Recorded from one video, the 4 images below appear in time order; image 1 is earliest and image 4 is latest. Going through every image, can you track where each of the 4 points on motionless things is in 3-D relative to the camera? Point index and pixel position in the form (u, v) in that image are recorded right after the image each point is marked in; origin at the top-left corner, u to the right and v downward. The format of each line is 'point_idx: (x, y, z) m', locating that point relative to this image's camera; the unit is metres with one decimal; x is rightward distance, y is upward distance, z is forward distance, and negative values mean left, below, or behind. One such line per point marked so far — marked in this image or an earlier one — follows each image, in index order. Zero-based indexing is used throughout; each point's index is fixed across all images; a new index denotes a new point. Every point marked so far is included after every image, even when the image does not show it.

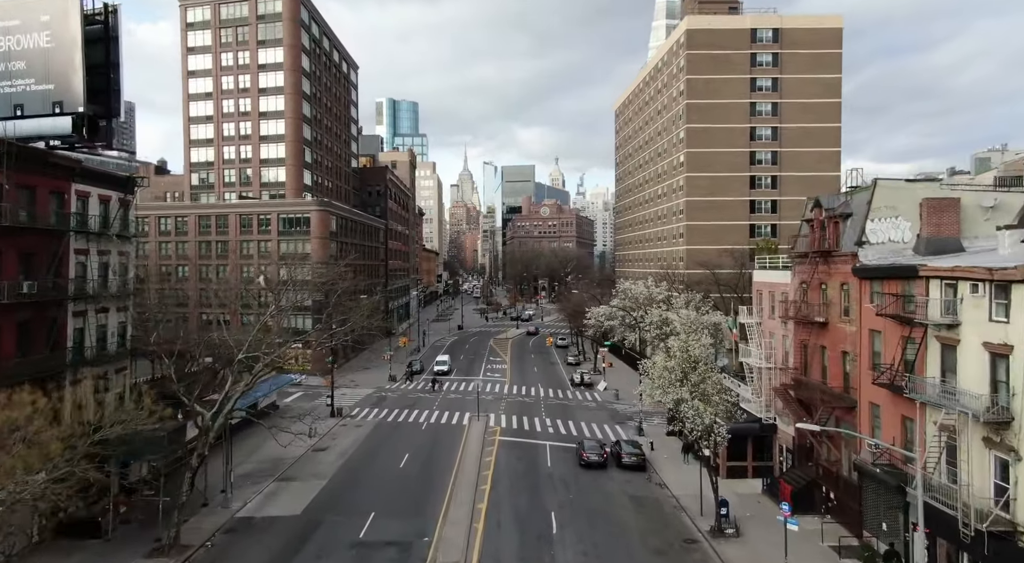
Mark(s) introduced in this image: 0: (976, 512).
0: (+13.6, -6.7, +18.3) m
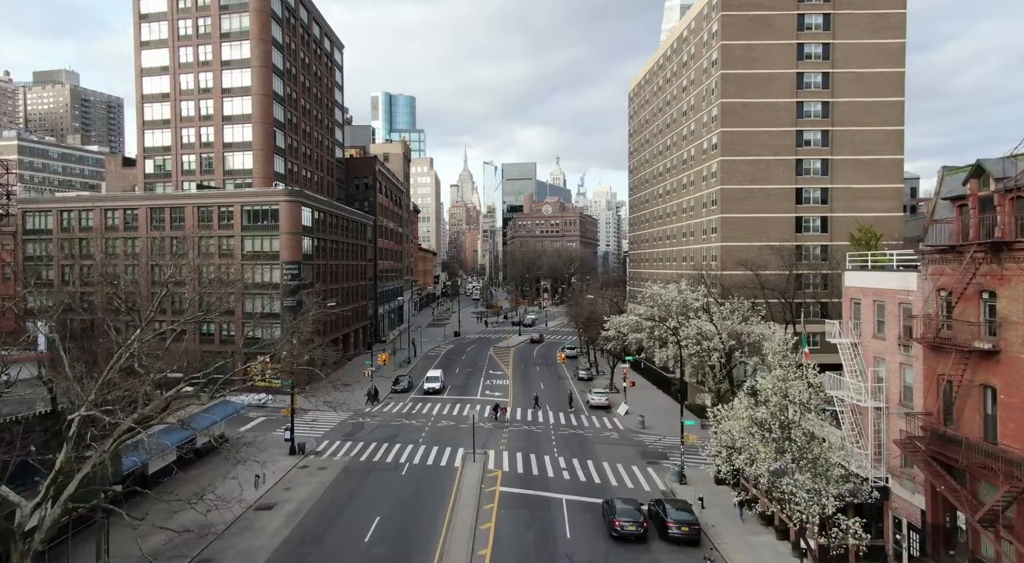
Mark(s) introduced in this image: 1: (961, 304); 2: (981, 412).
0: (+13.9, -6.9, +8.8) m
1: (+14.2, -0.6, +19.7) m
2: (+14.4, -4.0, +19.1) m
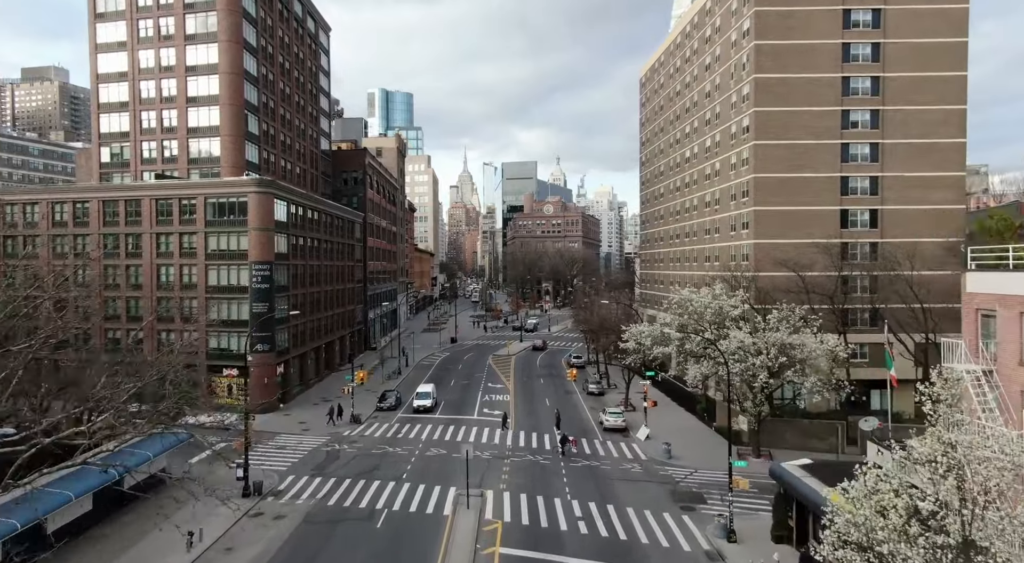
0: (+14.0, -7.0, +1.8) m
1: (+14.3, -0.7, +12.7) m
2: (+14.5, -4.1, +12.1) m
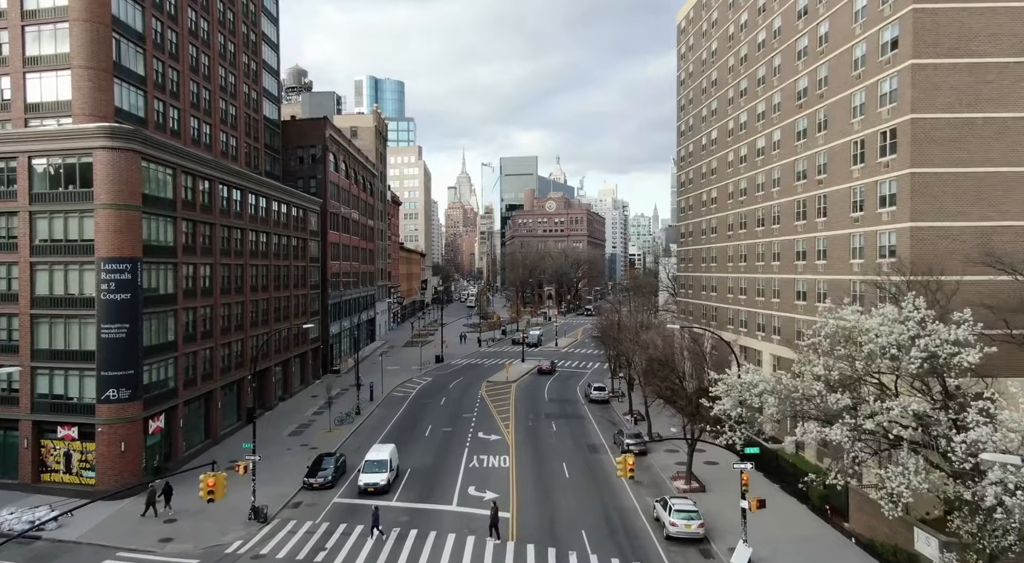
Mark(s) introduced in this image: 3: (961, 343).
0: (+14.2, -7.3, -16.2) m
1: (+14.4, -1.0, -5.3) m
2: (+14.7, -4.4, -5.9) m
3: (+13.0, -1.7, +18.6) m
